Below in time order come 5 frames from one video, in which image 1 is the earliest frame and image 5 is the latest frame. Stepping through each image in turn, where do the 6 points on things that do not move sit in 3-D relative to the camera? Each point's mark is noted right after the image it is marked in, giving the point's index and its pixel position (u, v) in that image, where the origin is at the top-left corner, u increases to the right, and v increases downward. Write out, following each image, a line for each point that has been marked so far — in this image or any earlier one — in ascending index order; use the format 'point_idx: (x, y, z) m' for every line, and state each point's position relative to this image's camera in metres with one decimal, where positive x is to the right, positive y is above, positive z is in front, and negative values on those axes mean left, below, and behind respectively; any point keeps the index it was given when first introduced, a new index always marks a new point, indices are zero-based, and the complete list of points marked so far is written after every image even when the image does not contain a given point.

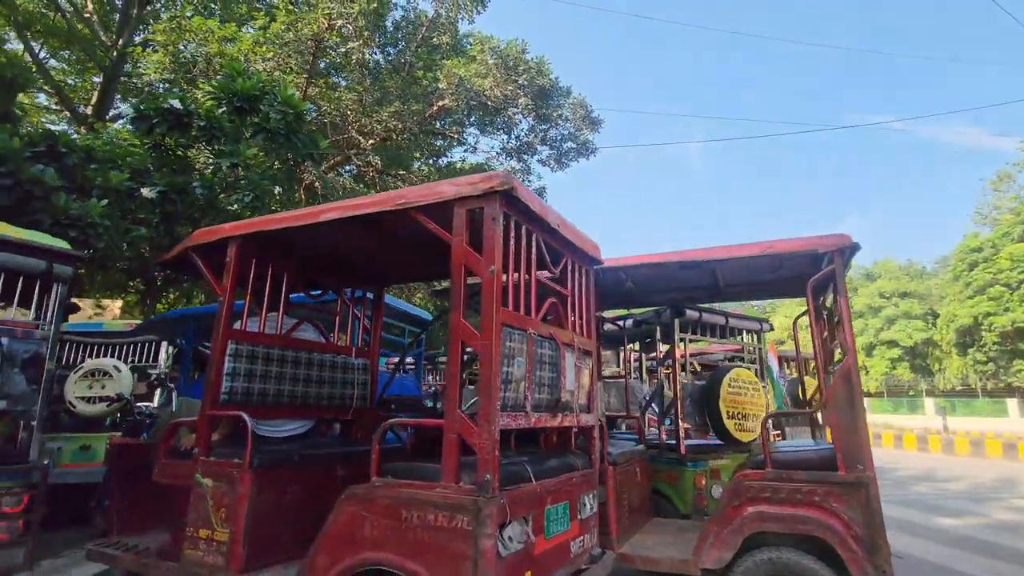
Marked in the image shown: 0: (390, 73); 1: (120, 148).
0: (-4.2, +7.3, +17.9) m
1: (-8.6, +3.1, +11.6) m
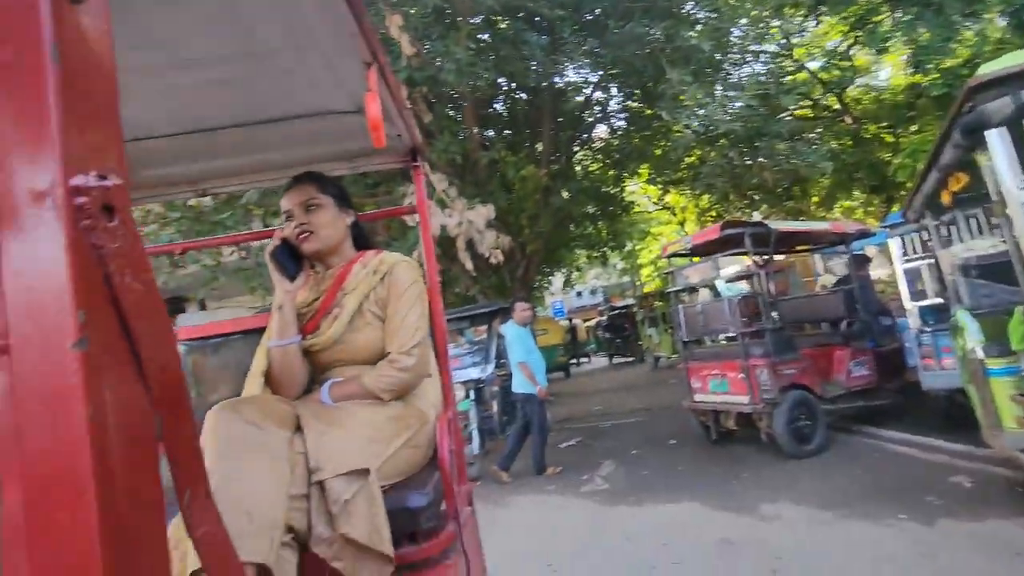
0: (+13.2, +12.4, +9.3) m
1: (+8.0, +5.5, +10.8) m
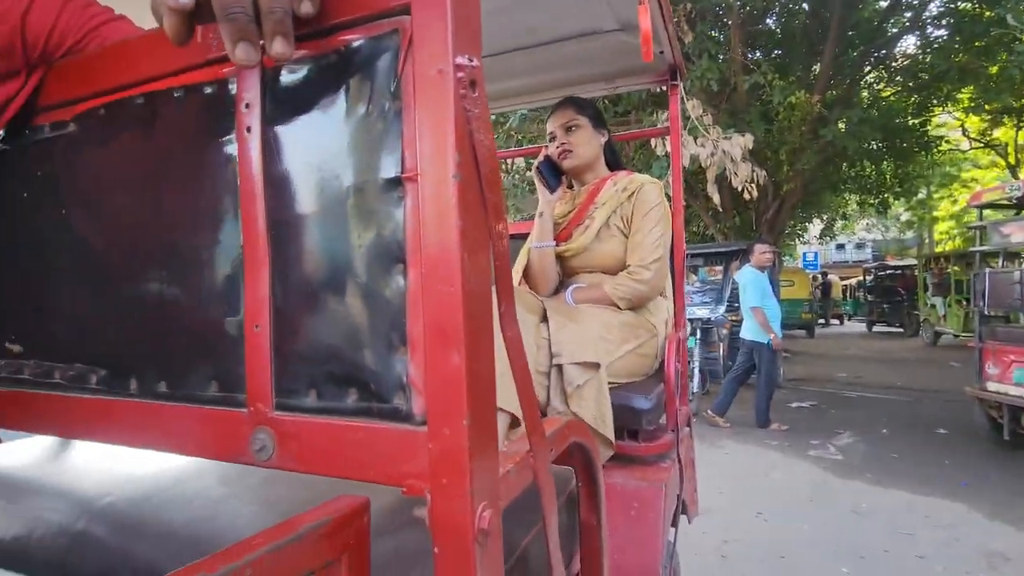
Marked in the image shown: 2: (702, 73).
0: (+17.0, +11.4, +1.4) m
1: (+12.3, +5.4, +5.8) m
2: (+2.5, +2.8, +6.8) m
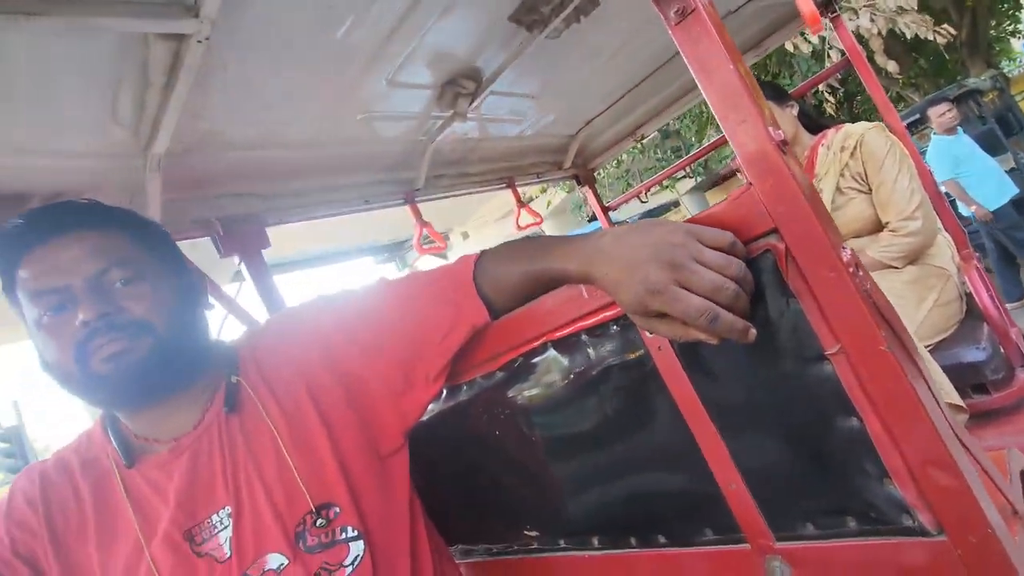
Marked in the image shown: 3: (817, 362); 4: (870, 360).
0: (+10.7, +17.2, -3.1) m
1: (+10.5, +10.3, +2.2) m
2: (+3.5, +3.8, +6.0) m
3: (+0.5, -0.1, +0.8) m
4: (+0.5, -0.1, +0.8) m
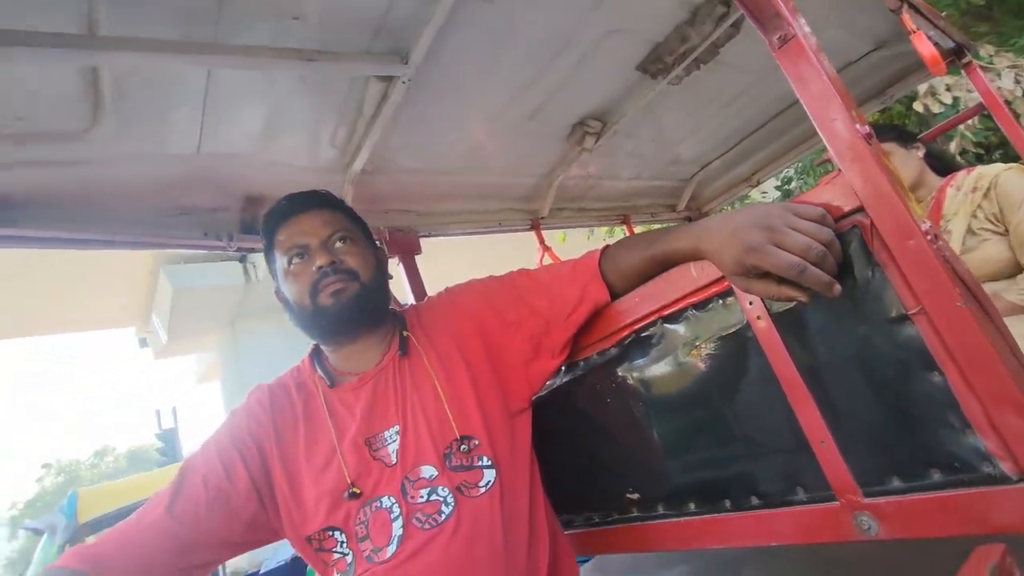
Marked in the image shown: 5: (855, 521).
0: (+11.4, +17.0, -3.2) m
1: (+11.6, +9.5, +1.4) m
2: (+5.0, +3.1, +5.8) m
3: (+0.7, -0.1, +1.0) m
4: (+0.8, -0.1, +0.9) m
5: (+0.7, -0.5, +1.1) m
